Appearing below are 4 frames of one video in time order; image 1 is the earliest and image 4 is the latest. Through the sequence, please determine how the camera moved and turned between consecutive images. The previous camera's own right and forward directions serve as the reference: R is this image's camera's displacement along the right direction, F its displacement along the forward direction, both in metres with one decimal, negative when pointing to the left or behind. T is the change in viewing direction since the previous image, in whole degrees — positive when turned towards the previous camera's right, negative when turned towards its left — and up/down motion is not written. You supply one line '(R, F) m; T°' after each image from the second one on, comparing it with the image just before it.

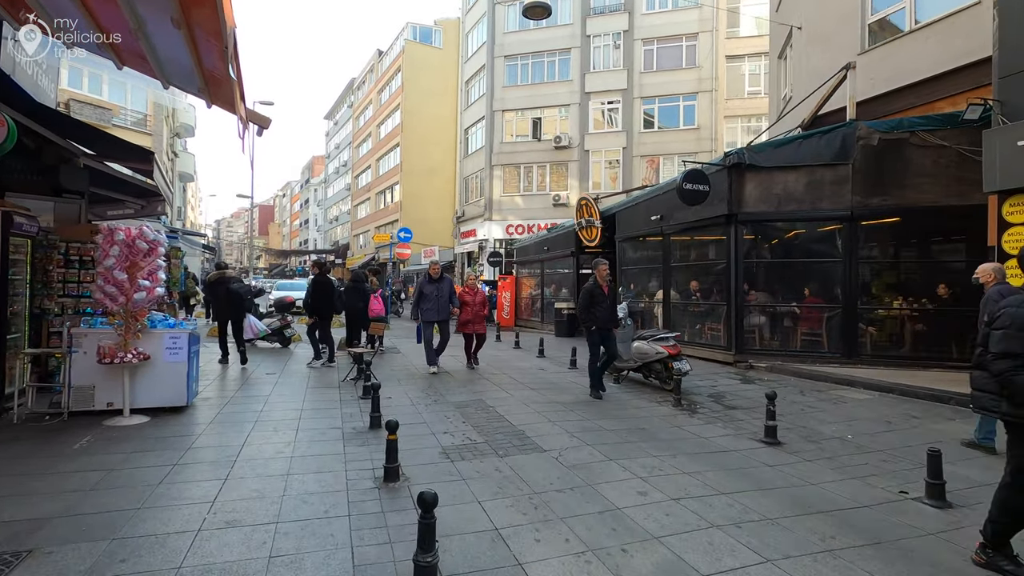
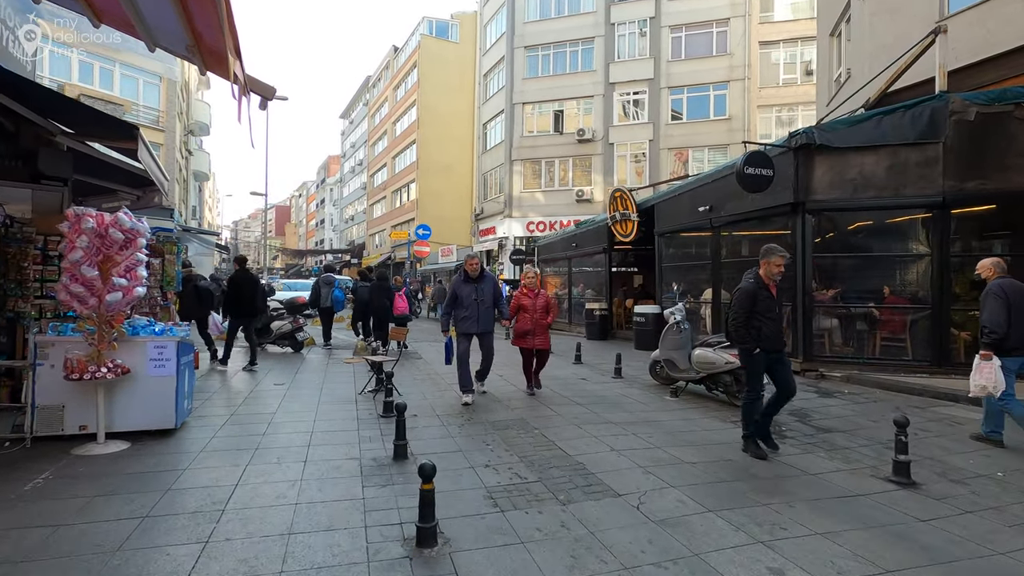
(-0.4, +1.2) m; -2°
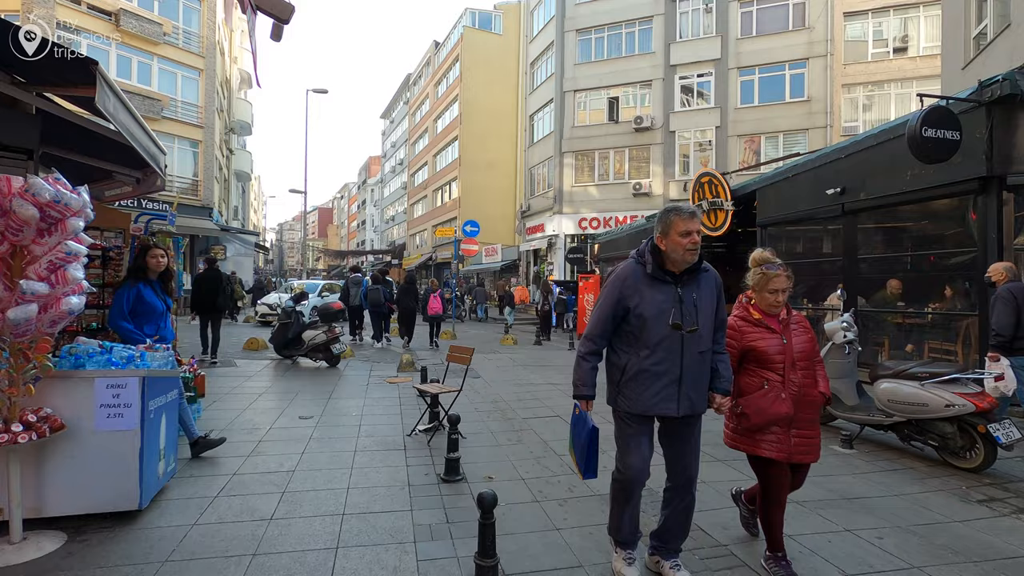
(-0.7, +2.1) m; -4°
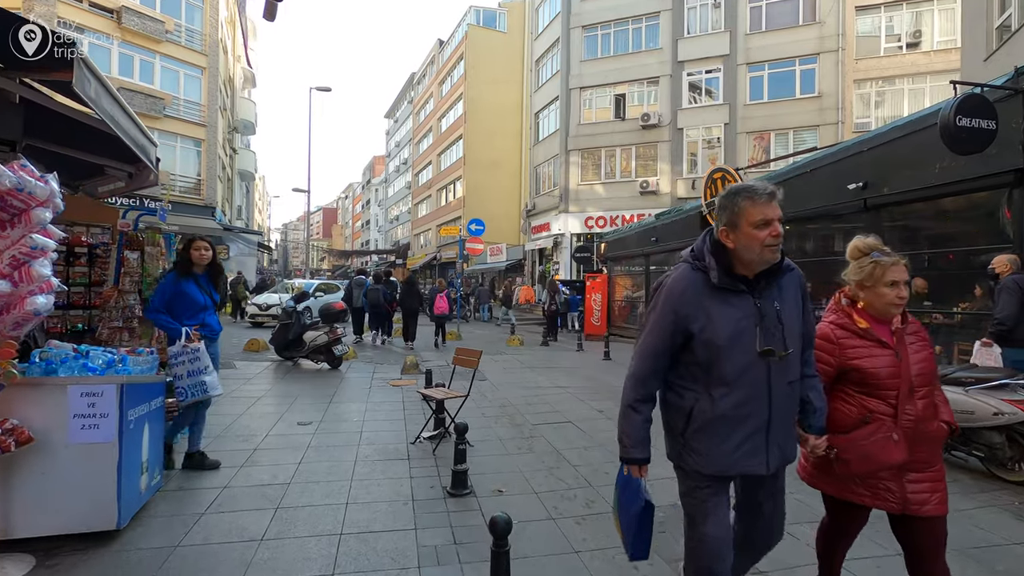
(-0.1, +0.3) m; 0°
